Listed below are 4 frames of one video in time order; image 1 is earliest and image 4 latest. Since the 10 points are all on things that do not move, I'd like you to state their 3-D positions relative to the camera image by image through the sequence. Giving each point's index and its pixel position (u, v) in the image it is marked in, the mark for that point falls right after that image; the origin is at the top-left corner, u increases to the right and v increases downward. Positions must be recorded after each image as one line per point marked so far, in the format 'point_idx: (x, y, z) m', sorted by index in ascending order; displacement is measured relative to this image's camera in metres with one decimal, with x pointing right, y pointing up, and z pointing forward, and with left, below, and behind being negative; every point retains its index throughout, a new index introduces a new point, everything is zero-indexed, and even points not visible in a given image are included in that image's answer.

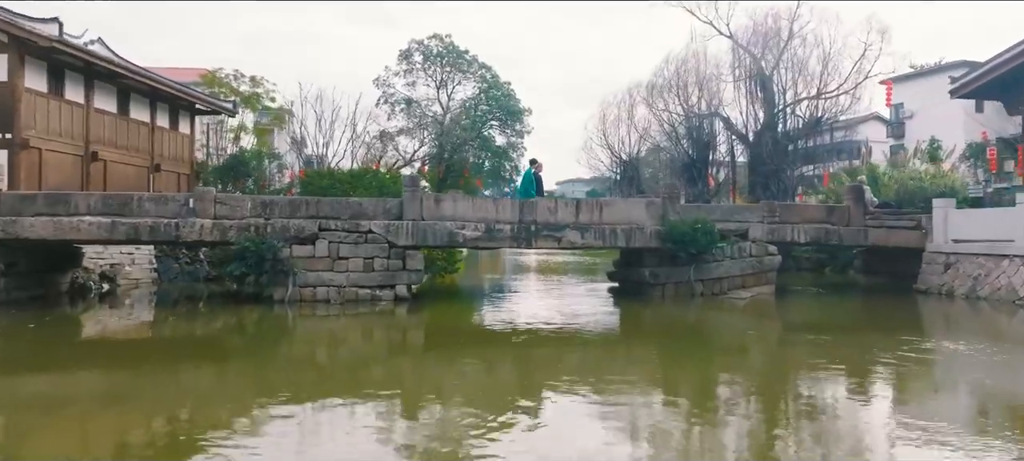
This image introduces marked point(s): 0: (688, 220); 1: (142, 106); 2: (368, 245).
0: (+1.4, +0.1, +6.0) m
1: (-4.4, +1.5, +9.0) m
2: (-1.1, -0.1, +5.6) m
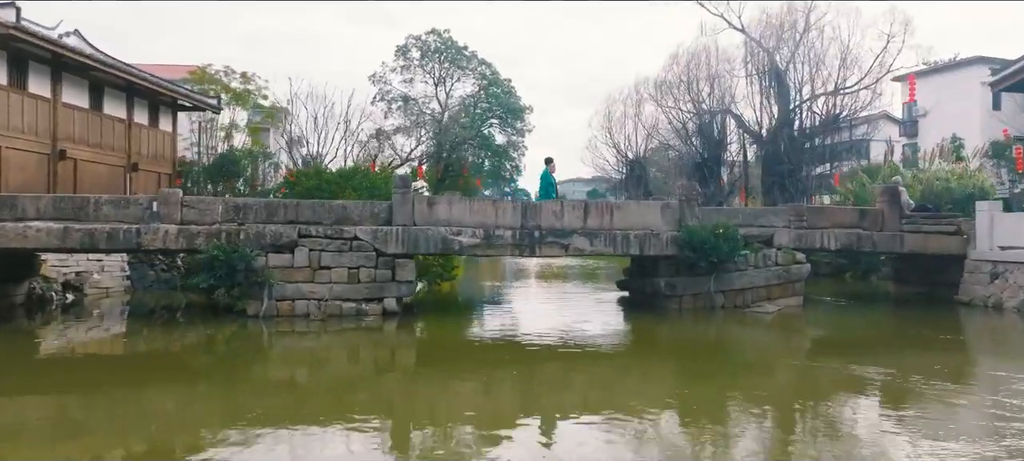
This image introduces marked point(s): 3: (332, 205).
0: (+1.4, 0.0, +5.5) m
1: (-4.4, +1.5, +8.4) m
2: (-1.1, -0.2, +5.1) m
3: (-1.2, +0.2, +5.1) m
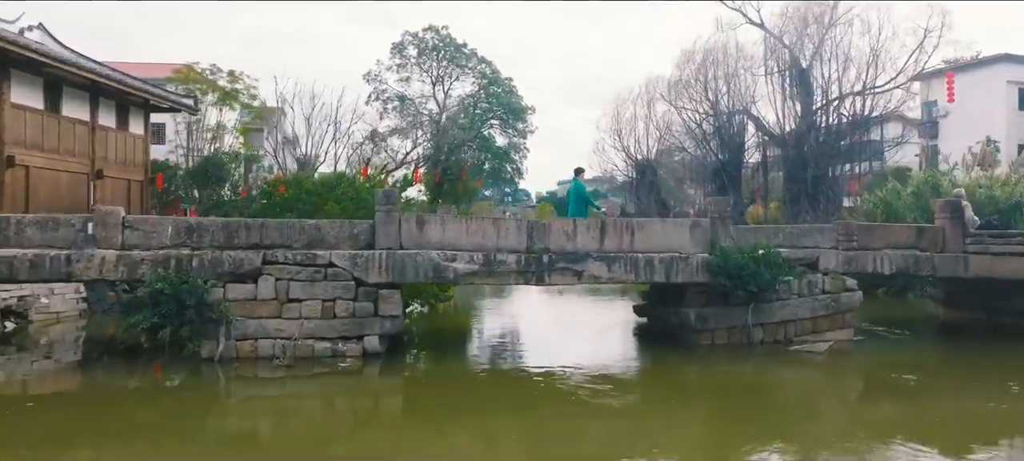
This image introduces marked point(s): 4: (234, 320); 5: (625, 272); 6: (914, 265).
0: (+1.5, -0.1, +4.7) m
1: (-4.4, +1.3, +7.7) m
2: (-1.1, -0.3, +4.3) m
3: (-1.2, 0.0, +4.3) m
4: (-1.6, -0.5, +4.2) m
5: (+0.7, -0.3, +4.5) m
6: (+2.7, -0.2, +5.0) m
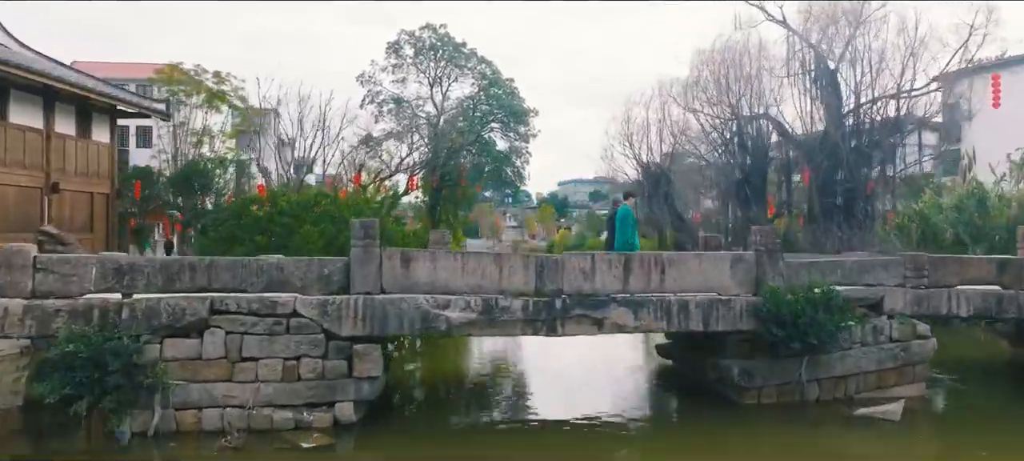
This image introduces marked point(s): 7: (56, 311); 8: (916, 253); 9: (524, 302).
0: (+1.5, -0.3, +3.9) m
1: (-4.4, +1.1, +6.9) m
2: (-1.0, -0.5, +3.5) m
3: (-1.2, -0.2, +3.5) m
4: (-1.5, -0.7, +3.4) m
5: (+0.7, -0.4, +3.7) m
6: (+2.7, -0.4, +4.2) m
7: (-2.0, -0.3, +3.3) m
8: (+2.2, -0.1, +4.2) m
9: (+0.1, -0.3, +3.7) m
